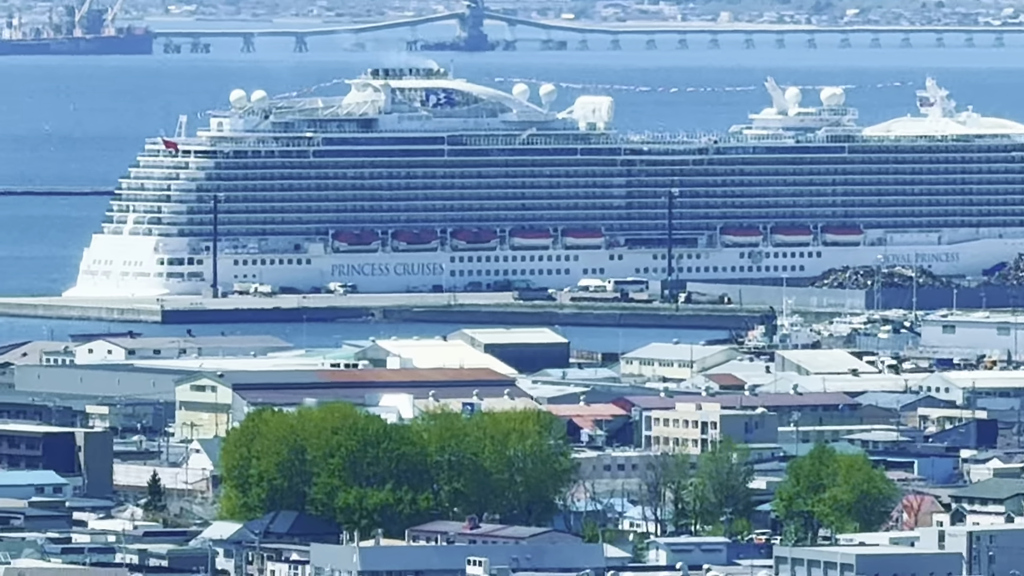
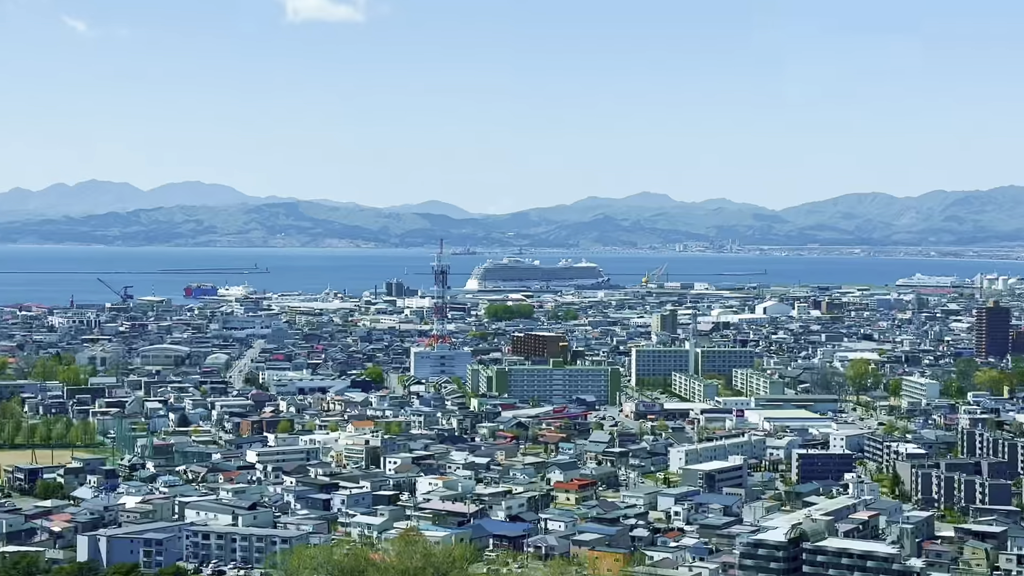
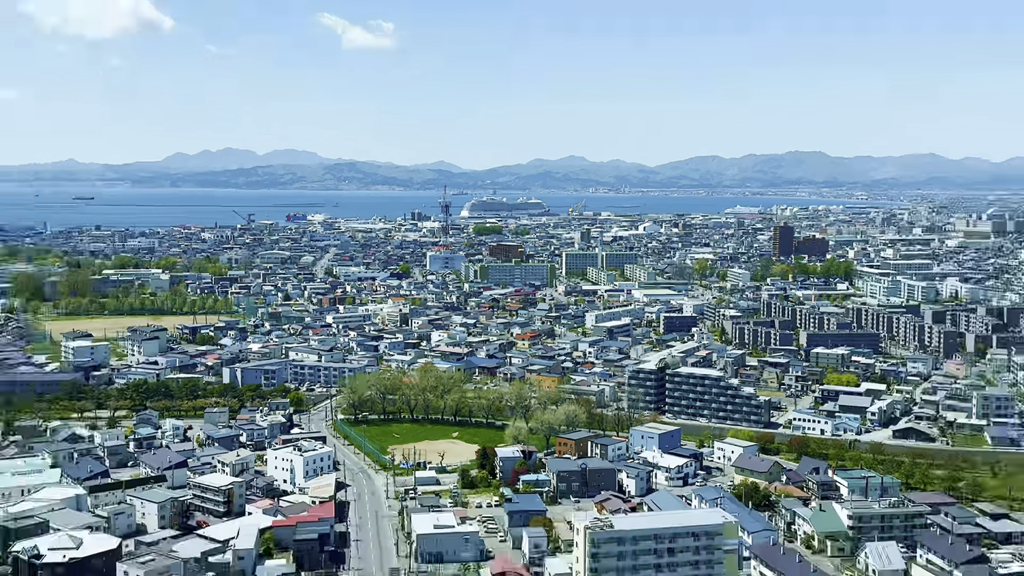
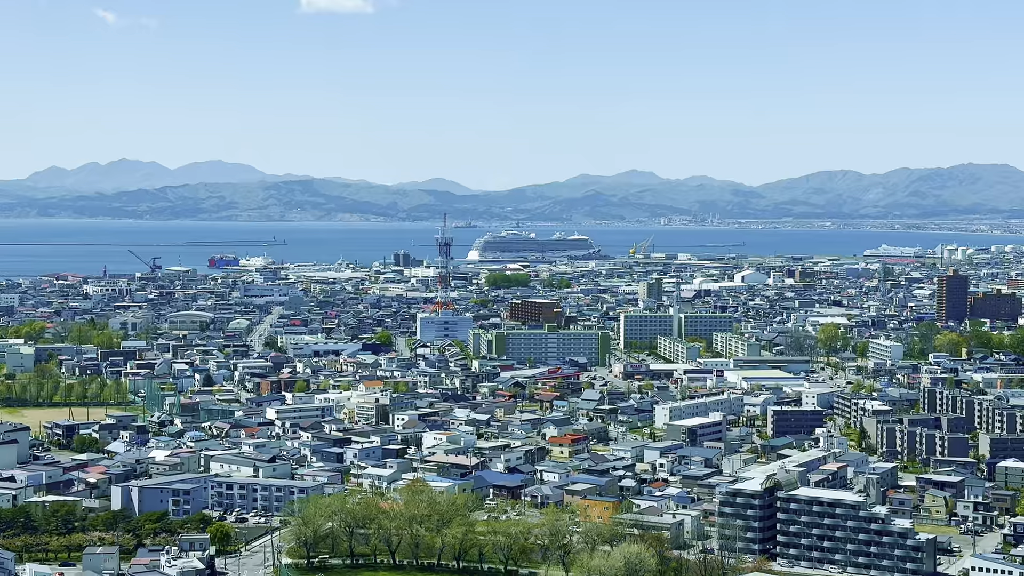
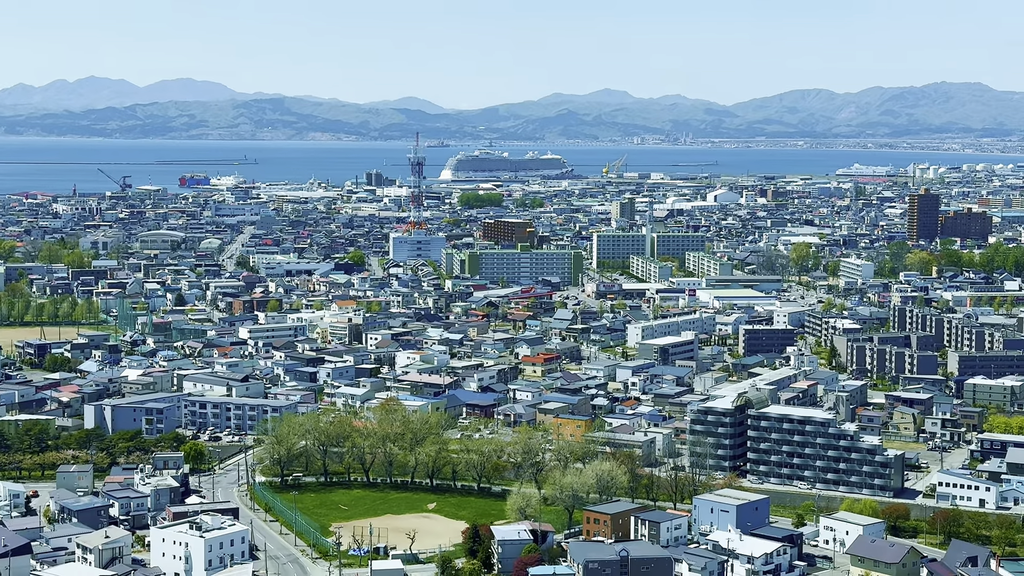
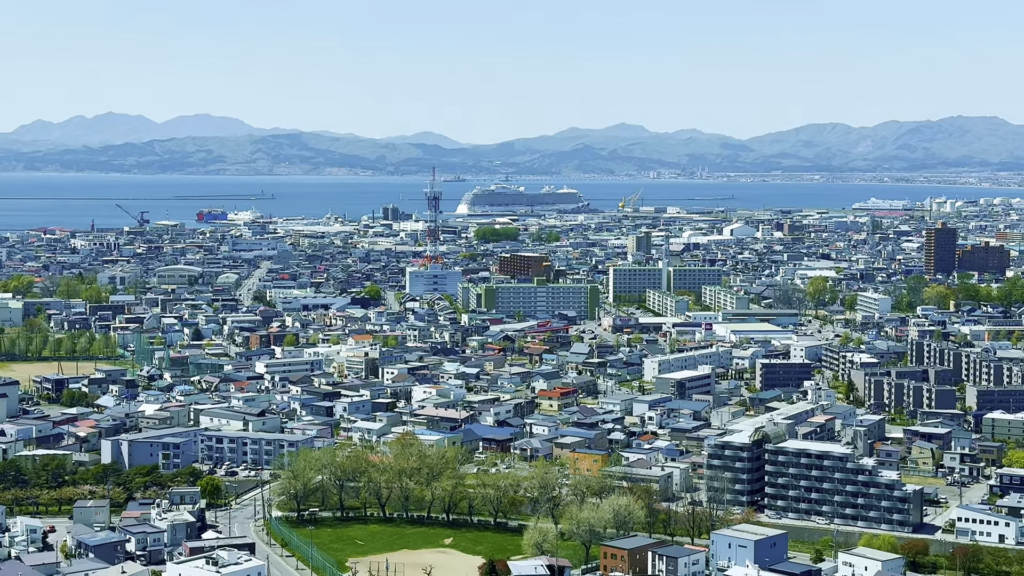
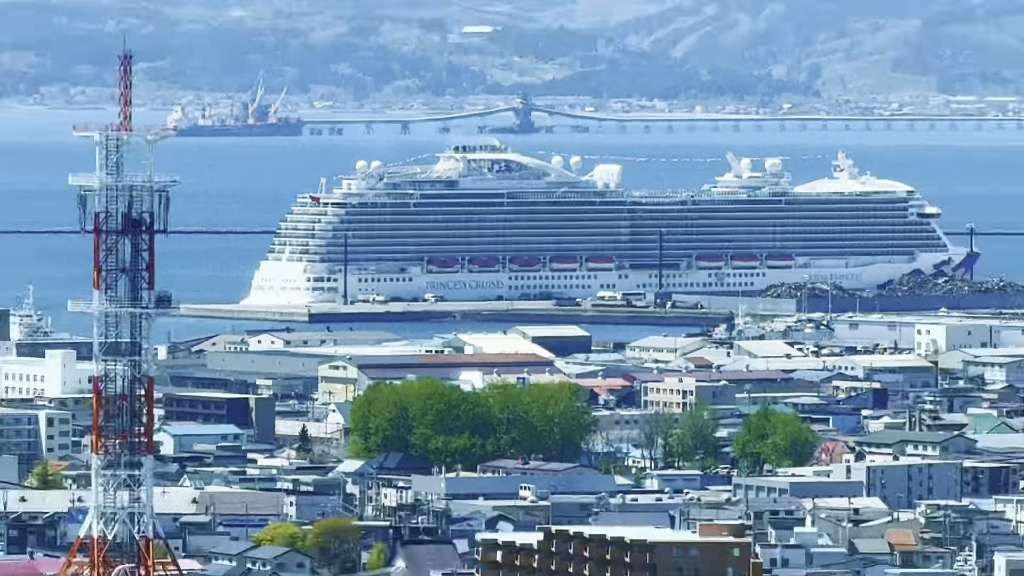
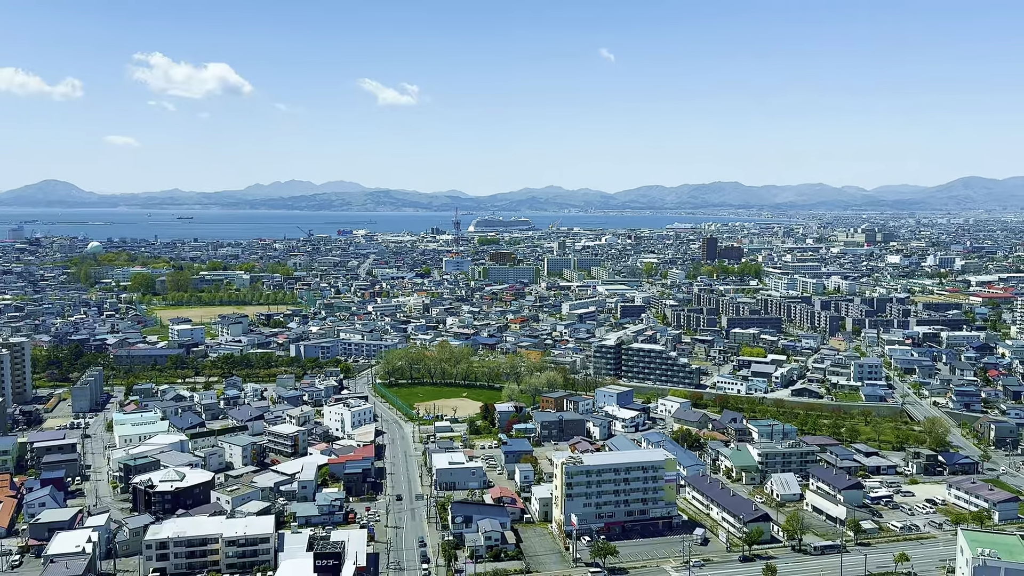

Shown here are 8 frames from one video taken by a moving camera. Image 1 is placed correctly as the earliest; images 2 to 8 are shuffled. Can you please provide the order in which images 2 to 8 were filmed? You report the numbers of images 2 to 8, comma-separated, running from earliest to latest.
7, 2, 4, 6, 5, 3, 8
